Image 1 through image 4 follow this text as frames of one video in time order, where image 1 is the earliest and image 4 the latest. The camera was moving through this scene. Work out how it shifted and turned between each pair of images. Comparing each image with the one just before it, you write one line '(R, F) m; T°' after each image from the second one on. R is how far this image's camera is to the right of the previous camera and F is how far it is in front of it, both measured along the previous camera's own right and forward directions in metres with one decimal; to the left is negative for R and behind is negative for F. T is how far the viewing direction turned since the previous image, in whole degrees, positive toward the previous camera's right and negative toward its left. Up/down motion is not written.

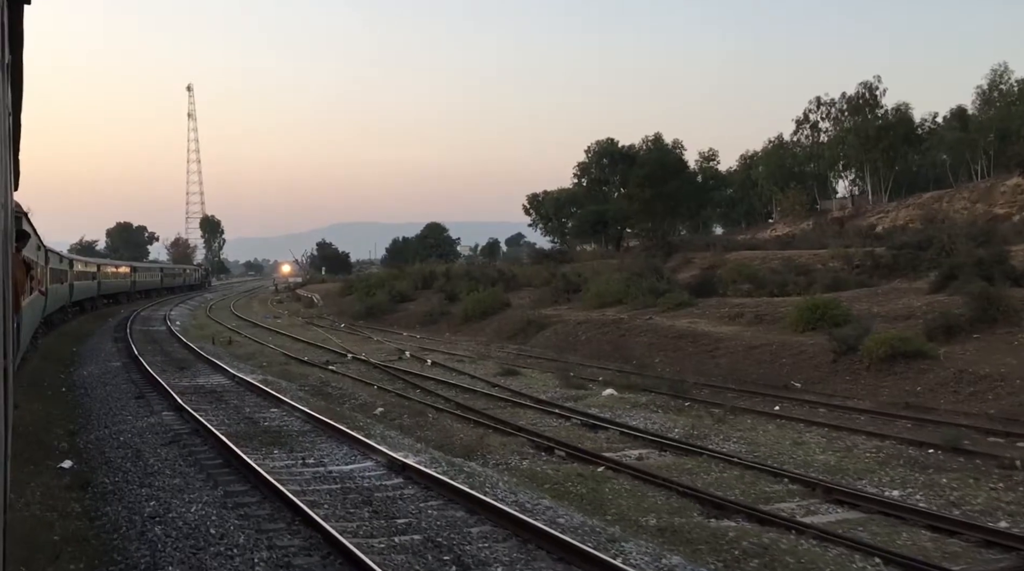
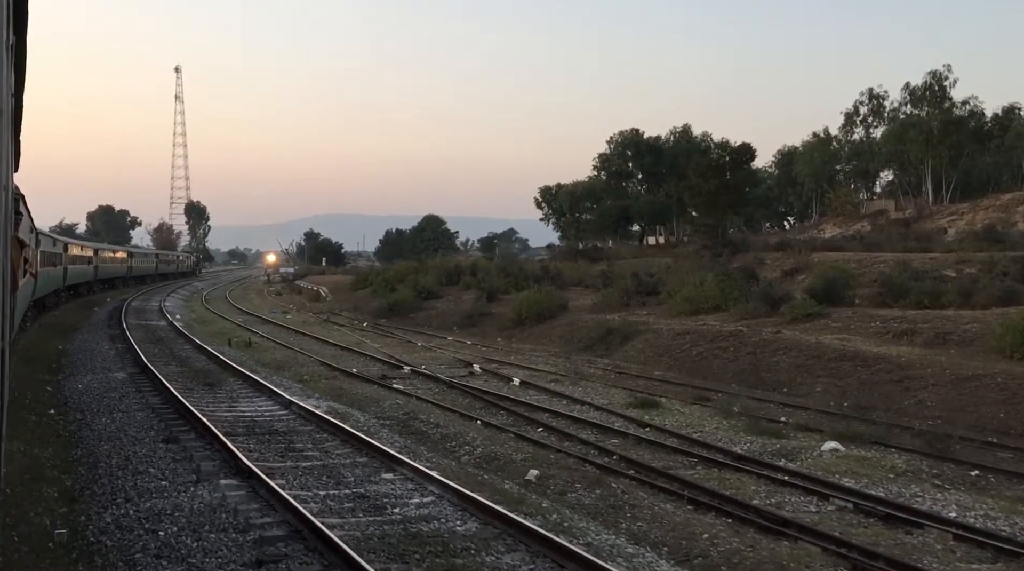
(-2.6, +5.9) m; +1°
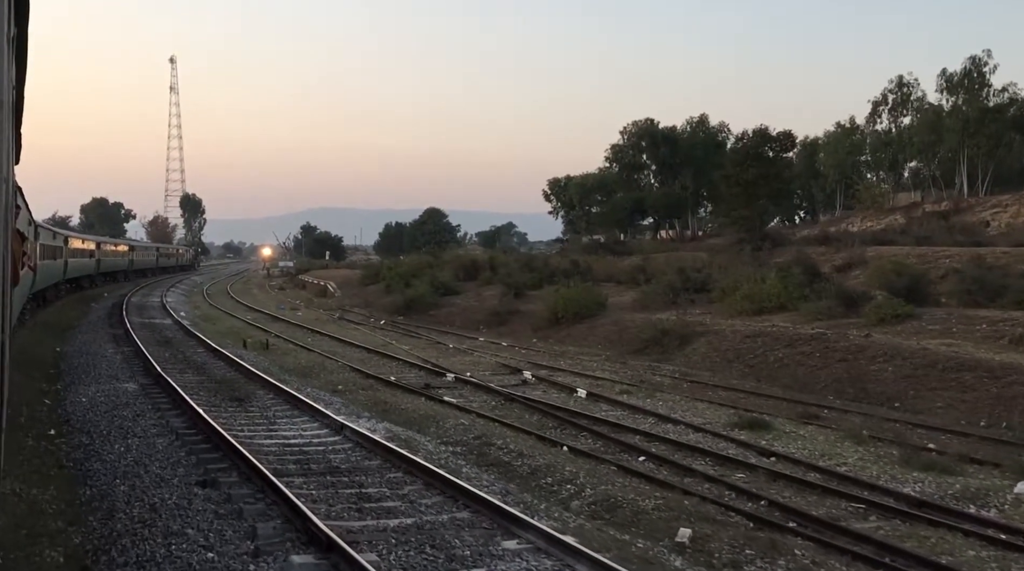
(-1.3, +2.8) m; 0°
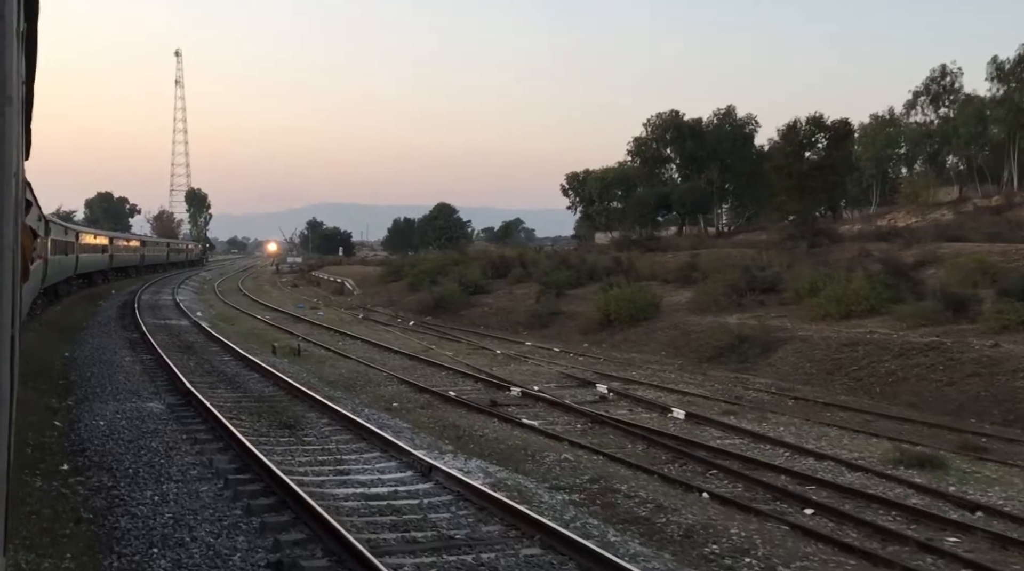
(-1.3, +2.8) m; 0°
